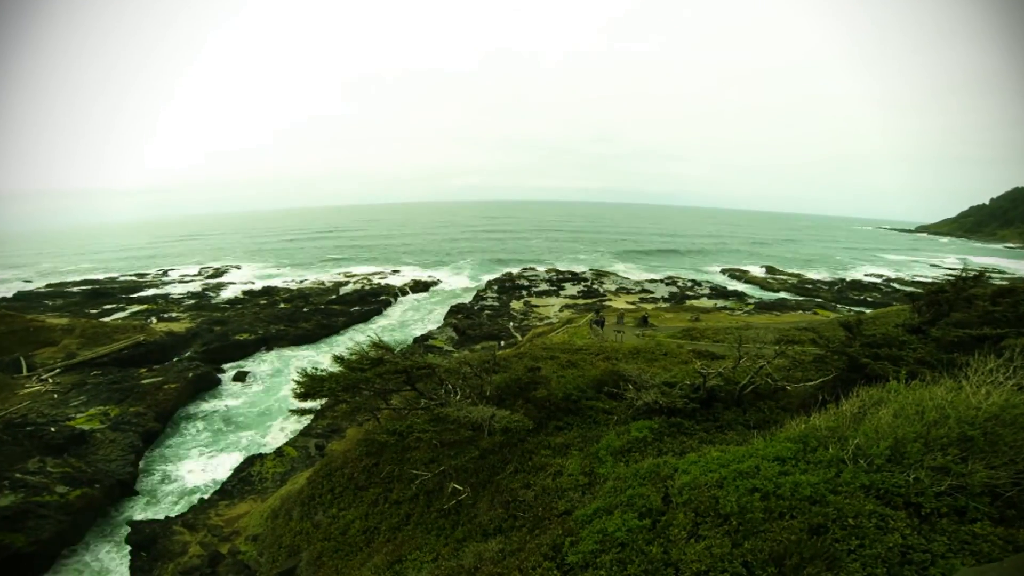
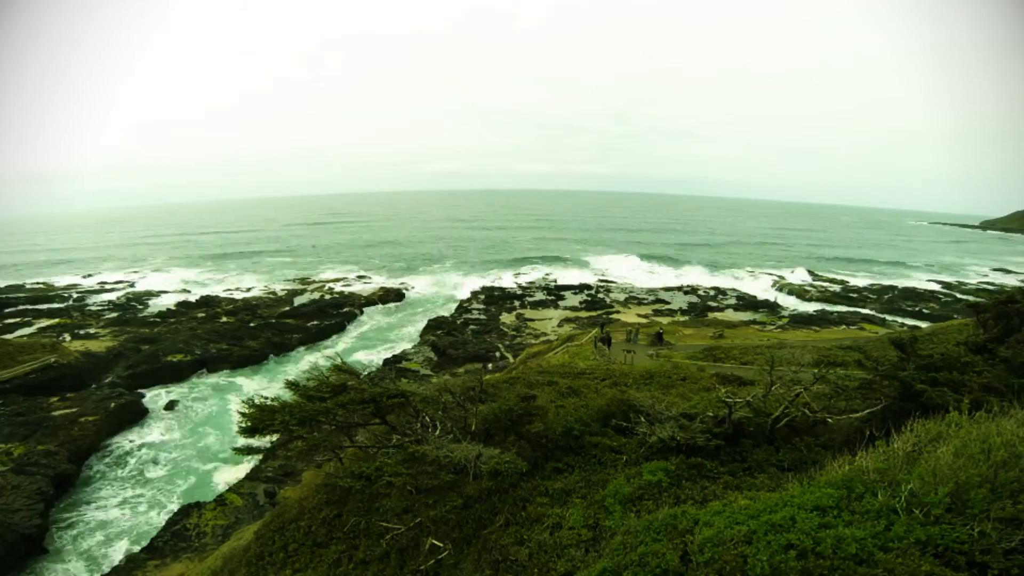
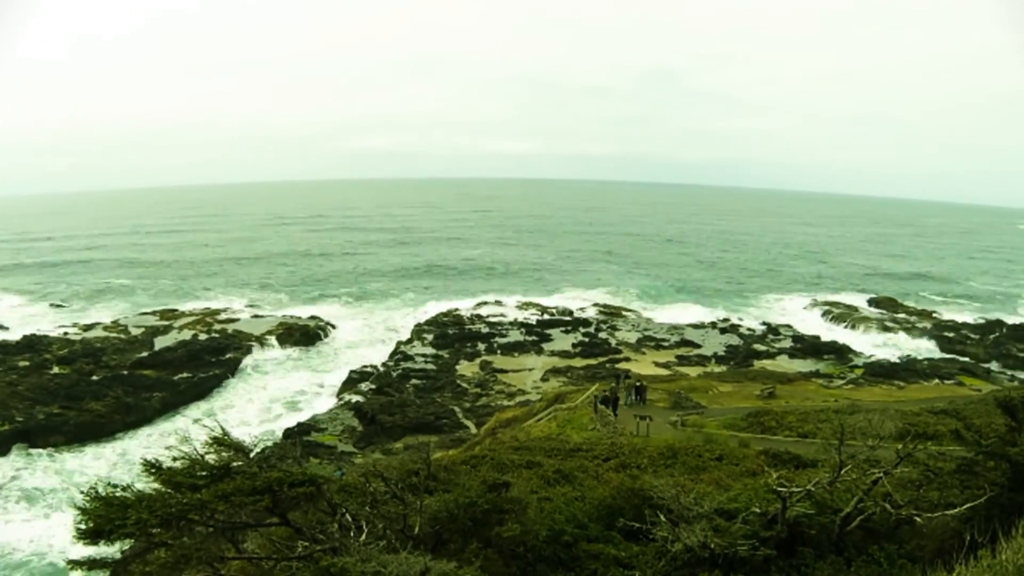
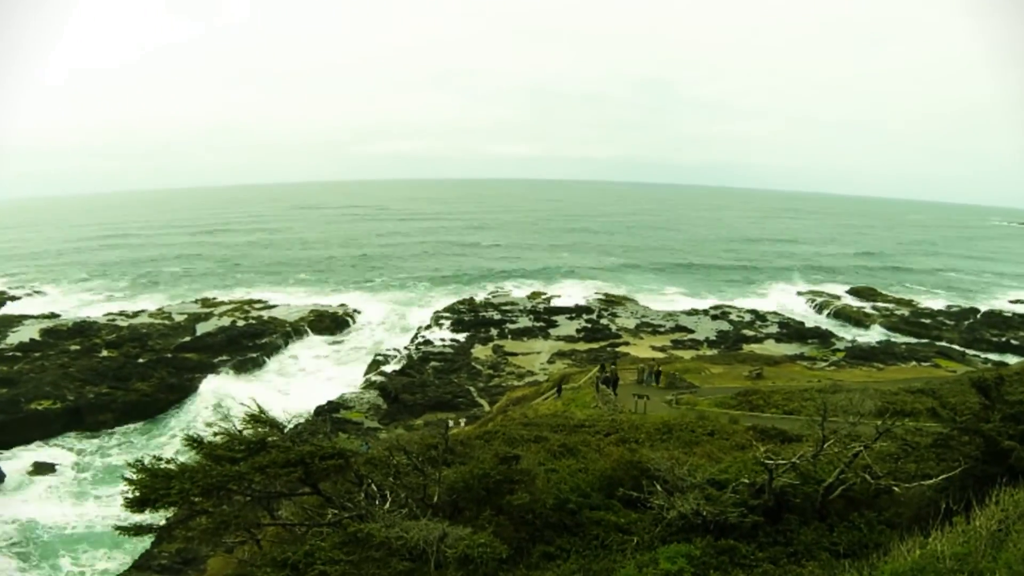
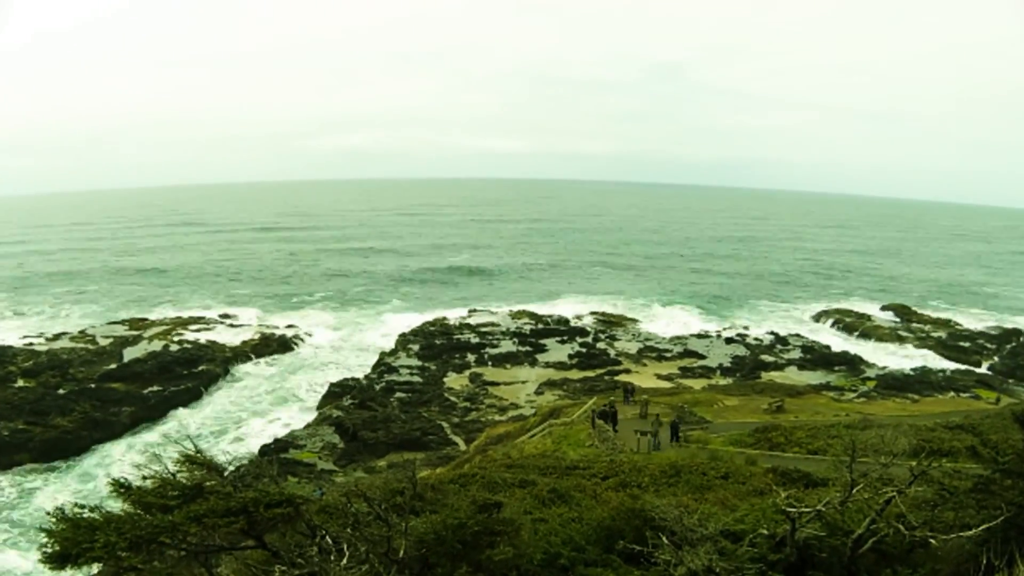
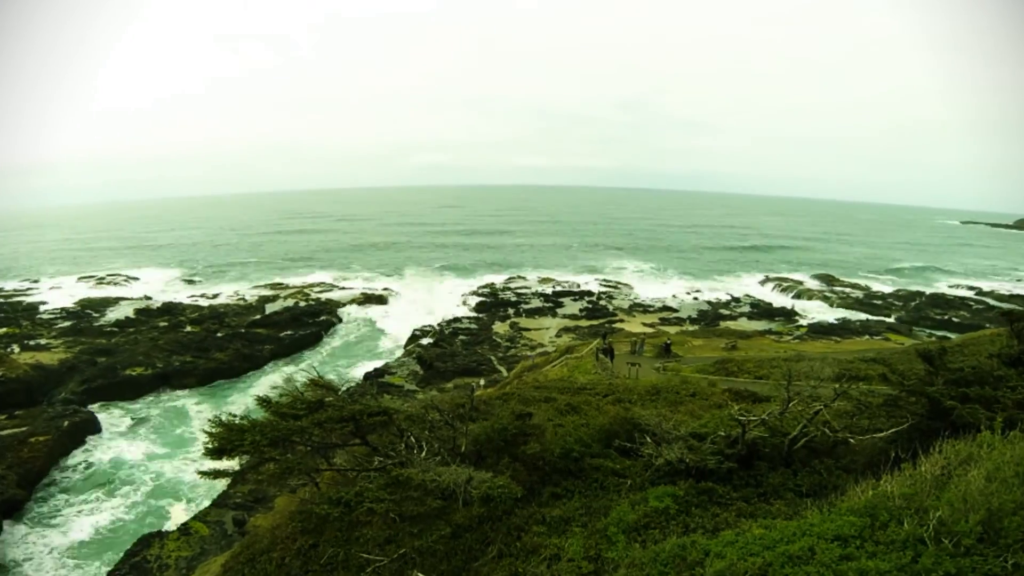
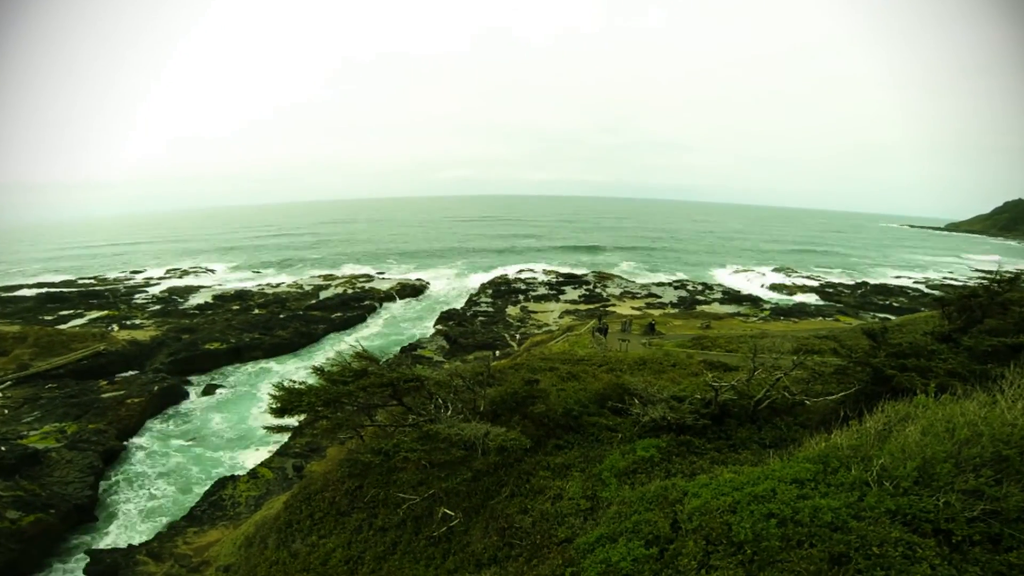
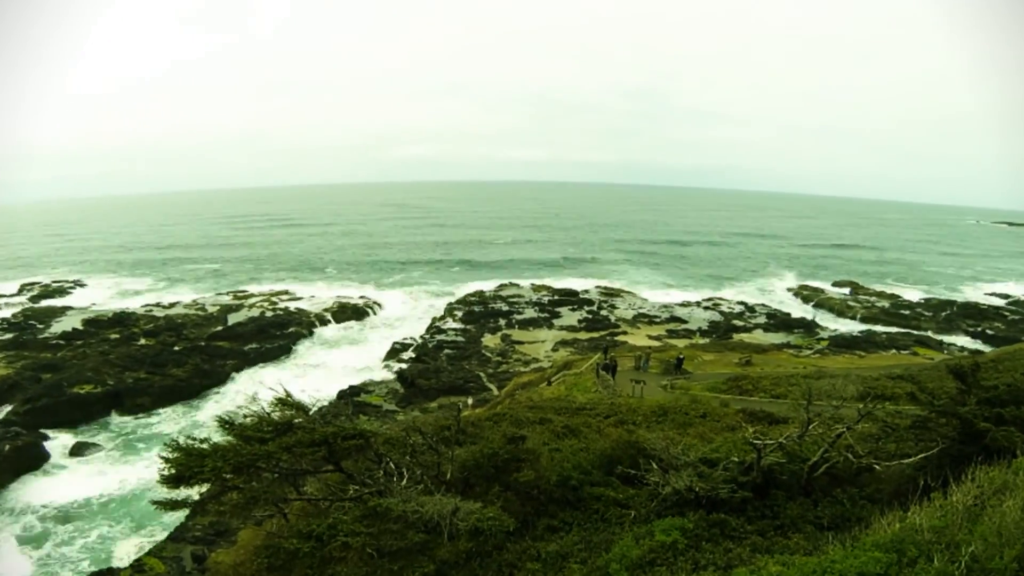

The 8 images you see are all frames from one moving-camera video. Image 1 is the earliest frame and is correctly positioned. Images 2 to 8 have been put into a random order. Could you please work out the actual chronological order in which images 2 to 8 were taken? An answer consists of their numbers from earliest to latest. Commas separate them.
7, 2, 6, 8, 4, 3, 5
